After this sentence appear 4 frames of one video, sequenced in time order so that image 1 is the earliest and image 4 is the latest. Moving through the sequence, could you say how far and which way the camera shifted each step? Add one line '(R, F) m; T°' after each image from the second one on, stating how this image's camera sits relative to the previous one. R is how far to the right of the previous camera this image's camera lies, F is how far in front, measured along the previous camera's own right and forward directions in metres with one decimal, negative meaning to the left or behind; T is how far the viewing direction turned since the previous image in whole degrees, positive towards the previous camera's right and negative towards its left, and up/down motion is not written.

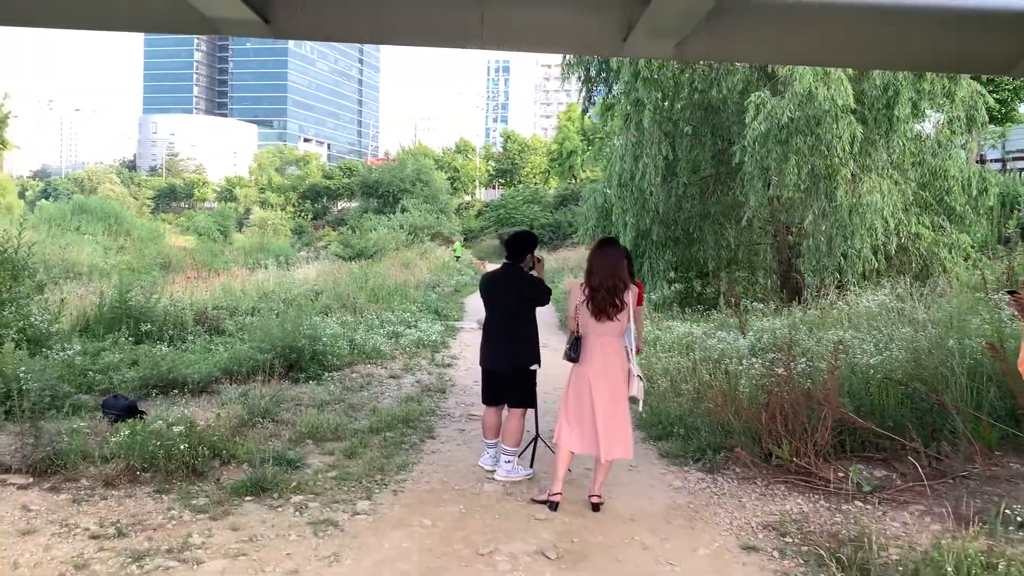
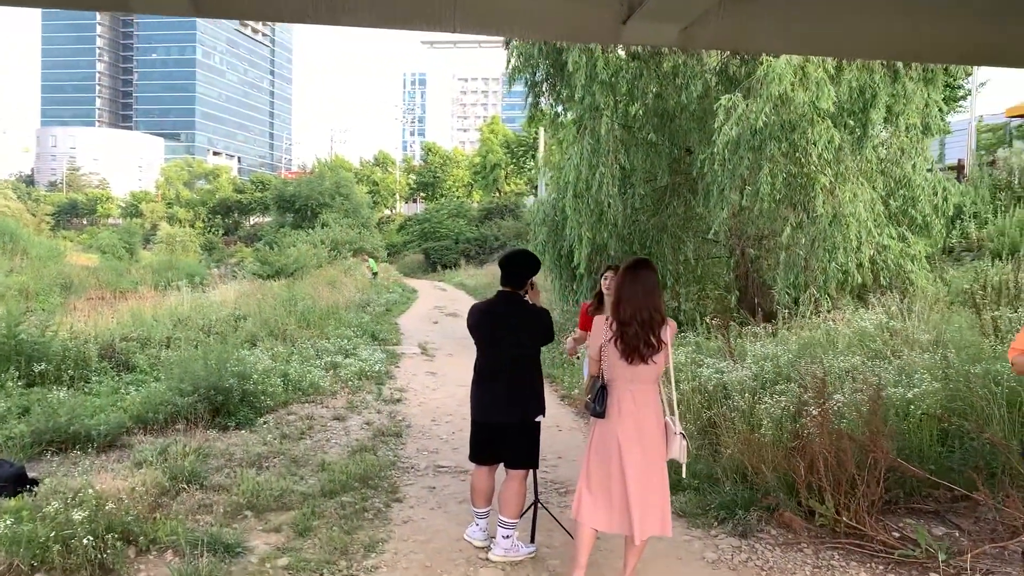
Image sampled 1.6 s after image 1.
(-0.4, +1.0) m; +5°
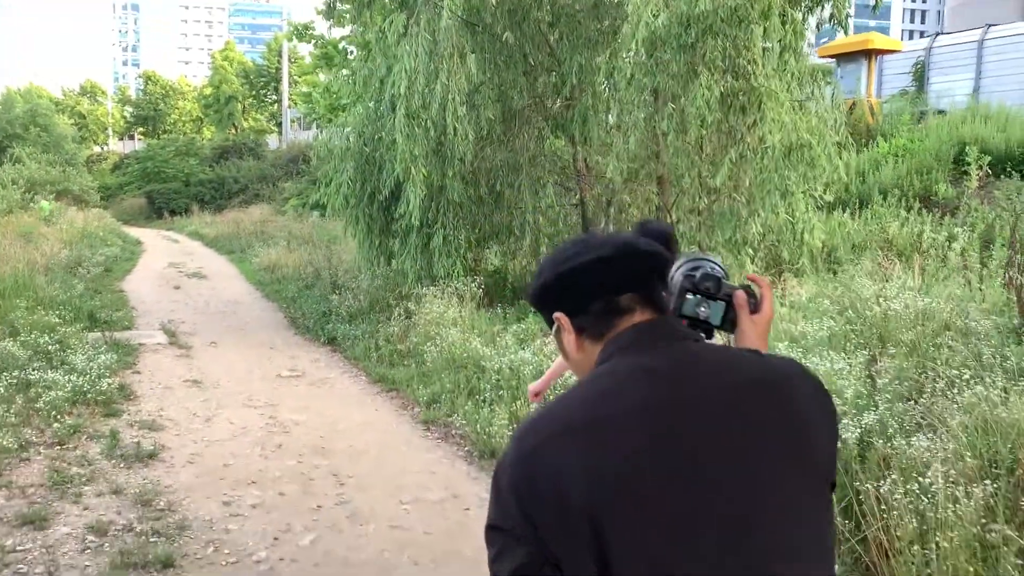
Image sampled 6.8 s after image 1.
(-0.6, +3.4) m; +17°
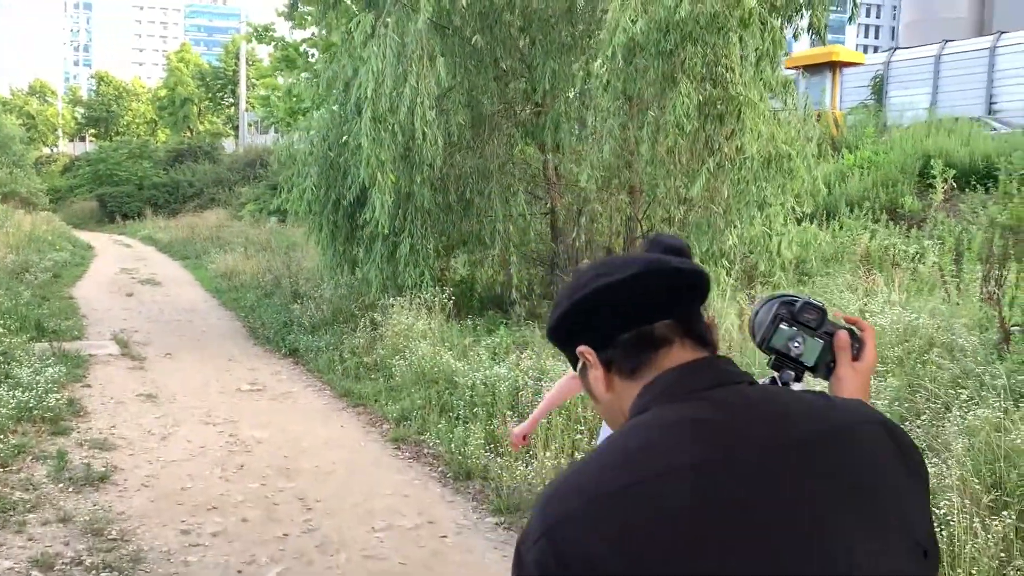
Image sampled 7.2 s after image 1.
(-0.1, +0.2) m; +3°
